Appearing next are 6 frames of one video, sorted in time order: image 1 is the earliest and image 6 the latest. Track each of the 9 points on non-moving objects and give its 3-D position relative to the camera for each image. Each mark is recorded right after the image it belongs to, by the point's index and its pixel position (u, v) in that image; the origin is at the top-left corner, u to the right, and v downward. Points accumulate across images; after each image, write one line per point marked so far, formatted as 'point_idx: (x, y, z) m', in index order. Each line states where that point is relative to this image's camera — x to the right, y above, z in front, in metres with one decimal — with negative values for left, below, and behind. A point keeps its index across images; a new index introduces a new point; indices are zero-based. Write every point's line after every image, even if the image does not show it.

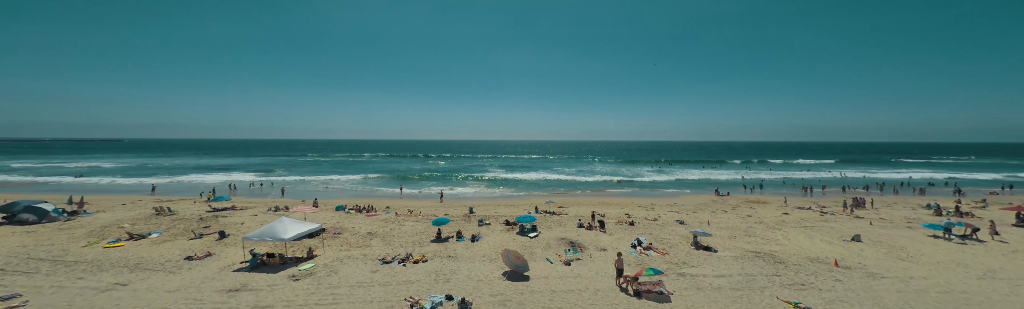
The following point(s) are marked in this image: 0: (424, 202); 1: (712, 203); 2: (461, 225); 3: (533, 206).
0: (-5.5, -3.0, +18.5) m
1: (+12.3, -3.1, +18.3) m
2: (-2.1, -2.9, +12.1) m
3: (+1.2, -3.0, +17.2) m
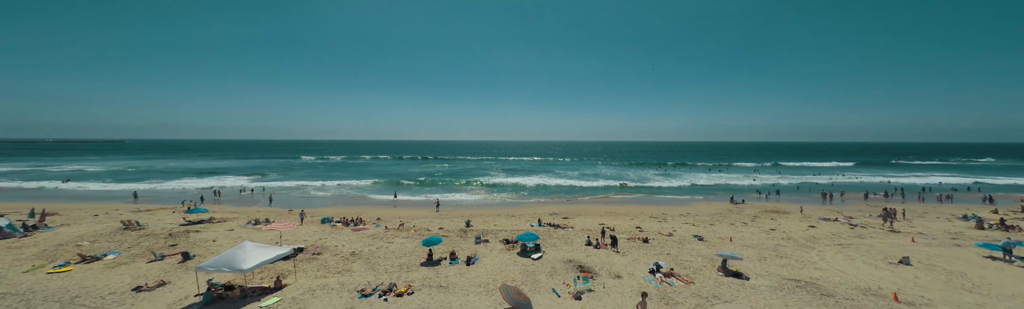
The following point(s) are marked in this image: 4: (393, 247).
0: (-5.4, -3.4, +17.3) m
1: (+12.4, -3.4, +17.0) m
2: (-2.1, -3.3, +10.9) m
3: (+1.2, -3.4, +15.9) m
4: (-4.2, -3.3, +10.6) m
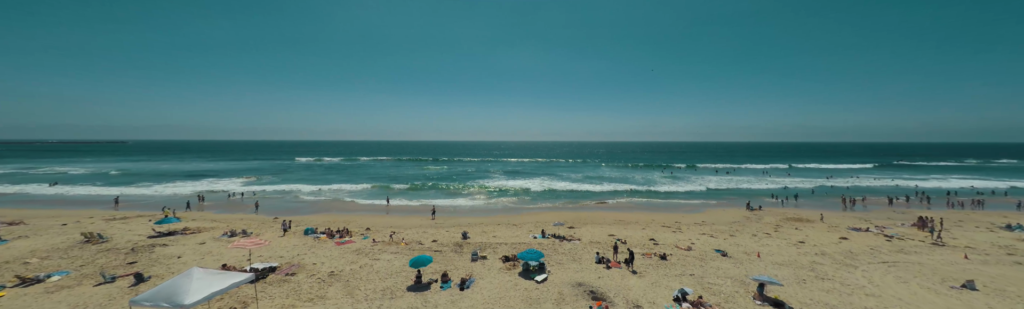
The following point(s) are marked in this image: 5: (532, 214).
0: (-5.3, -3.6, +16.1) m
1: (+12.4, -3.6, +15.7) m
2: (-2.0, -3.5, +9.6) m
3: (+1.3, -3.6, +14.7) m
4: (-4.2, -3.5, +9.4) m
5: (+1.3, -3.7, +18.5) m
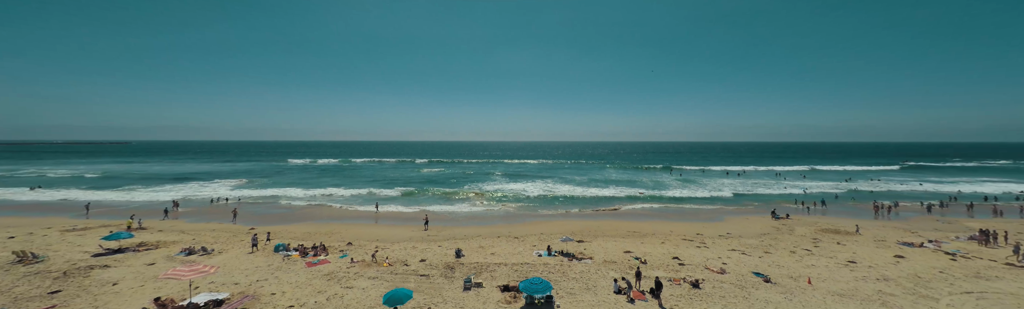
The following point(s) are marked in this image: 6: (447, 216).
0: (-5.3, -3.8, +14.4) m
1: (+12.5, -3.8, +13.9) m
2: (-2.0, -3.6, +7.9) m
3: (+1.3, -3.7, +12.9) m
4: (-4.2, -3.7, +7.7) m
5: (+1.3, -3.9, +16.8) m
6: (-4.3, -4.0, +19.6) m
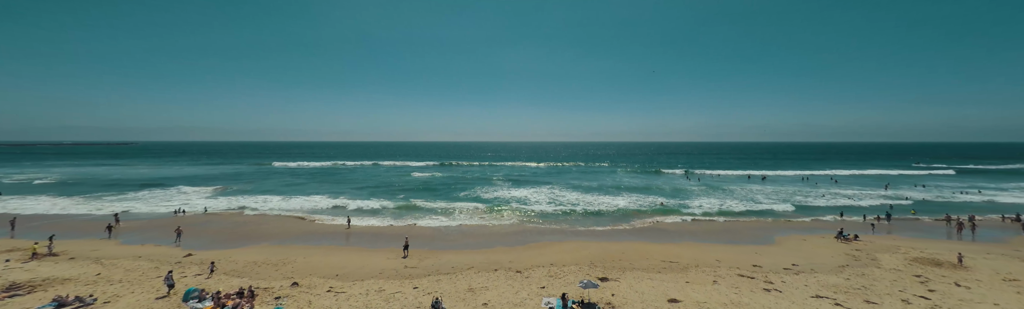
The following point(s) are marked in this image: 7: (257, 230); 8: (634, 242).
0: (-5.2, -4.1, +11.3) m
1: (+12.5, -4.1, +10.6) m
2: (-2.0, -3.9, +4.7) m
3: (+1.4, -4.0, +9.7) m
4: (-4.2, -4.0, +4.5) m
5: (+1.4, -4.2, +13.6) m
6: (-4.1, -4.3, +16.5) m
7: (-14.7, -4.2, +17.1) m
8: (+5.8, -4.2, +14.2) m
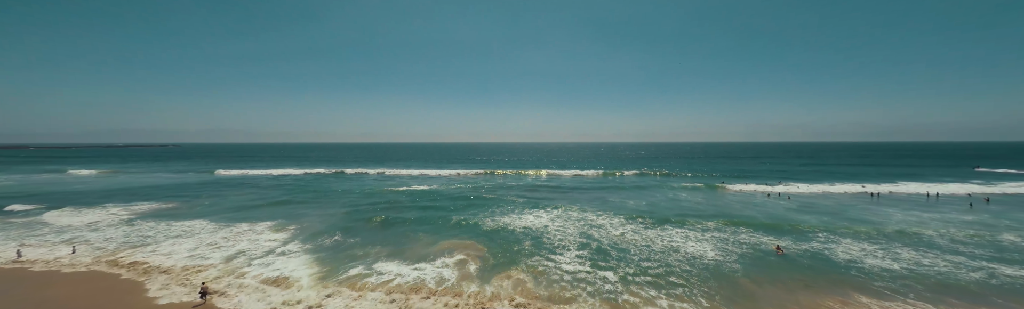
0: (-5.2, -4.8, +3.0) m
1: (+12.5, -4.8, +1.2) m
2: (-2.4, -4.7, -3.7) m
3: (+1.3, -4.8, +1.1) m
4: (-4.6, -4.7, -3.8) m
5: (+1.6, -4.9, +4.9) m
6: (-3.8, -5.1, +8.1) m
7: (-14.3, -4.9, +9.5) m
8: (+6.0, -4.9, +5.3) m
